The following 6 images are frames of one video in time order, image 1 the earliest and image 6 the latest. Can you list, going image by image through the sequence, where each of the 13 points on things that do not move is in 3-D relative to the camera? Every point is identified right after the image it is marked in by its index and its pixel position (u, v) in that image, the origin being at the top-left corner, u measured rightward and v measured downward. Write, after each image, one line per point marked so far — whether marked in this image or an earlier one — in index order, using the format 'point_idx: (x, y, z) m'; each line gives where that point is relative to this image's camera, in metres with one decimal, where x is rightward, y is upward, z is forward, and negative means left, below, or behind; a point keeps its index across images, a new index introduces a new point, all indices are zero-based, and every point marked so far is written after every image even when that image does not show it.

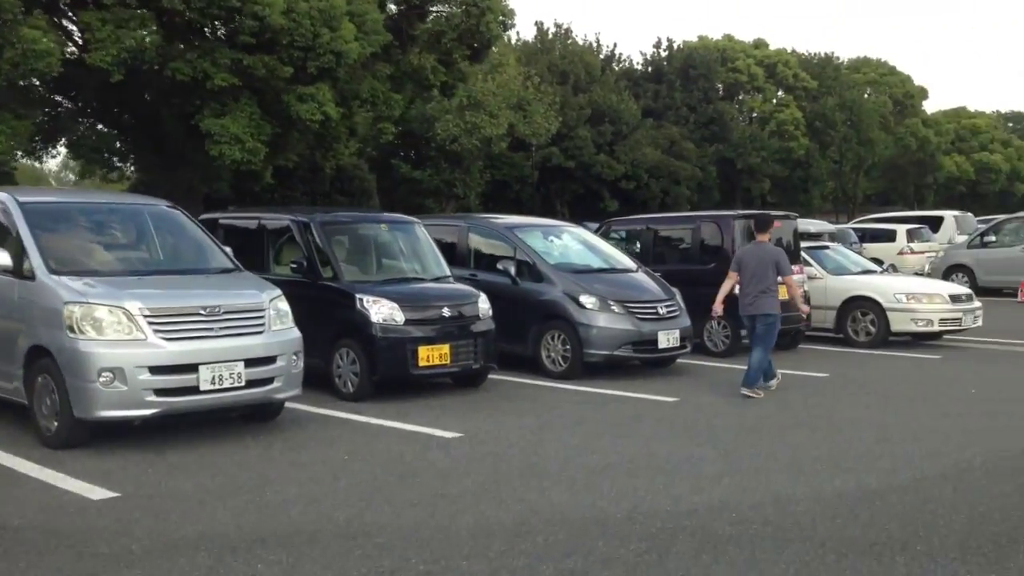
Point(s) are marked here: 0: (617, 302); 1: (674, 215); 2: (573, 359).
0: (+1.1, -0.2, +11.2) m
1: (+2.2, +1.0, +14.2) m
2: (+0.7, -0.8, +11.3) m
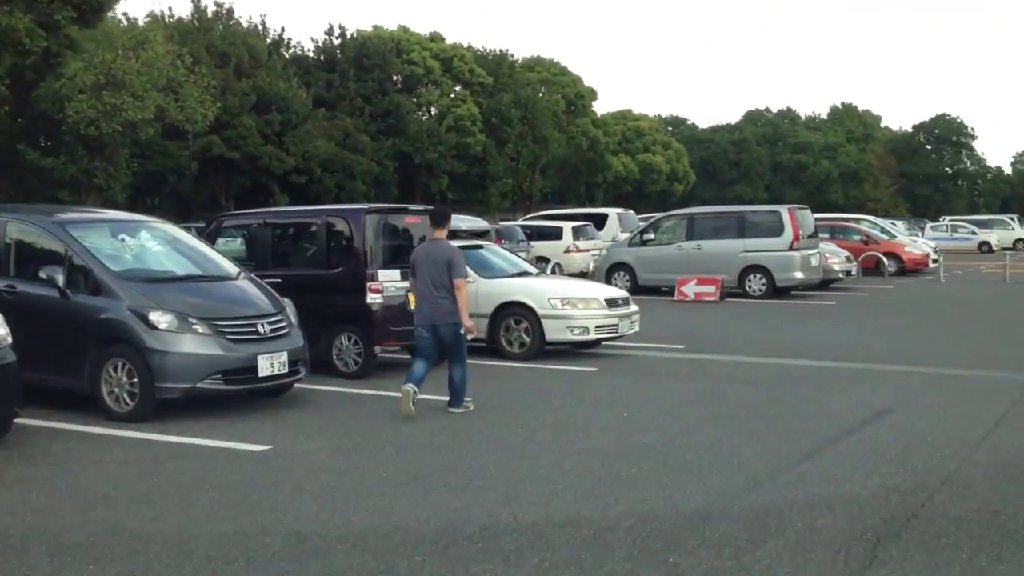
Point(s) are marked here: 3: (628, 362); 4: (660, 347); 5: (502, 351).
0: (-2.7, -0.3, +8.7) m
1: (-2.5, +0.9, +11.8) m
2: (-3.1, -0.9, +8.6) m
3: (+1.5, -1.0, +13.1) m
4: (+2.1, -0.8, +14.4) m
5: (-0.1, -0.8, +13.3) m
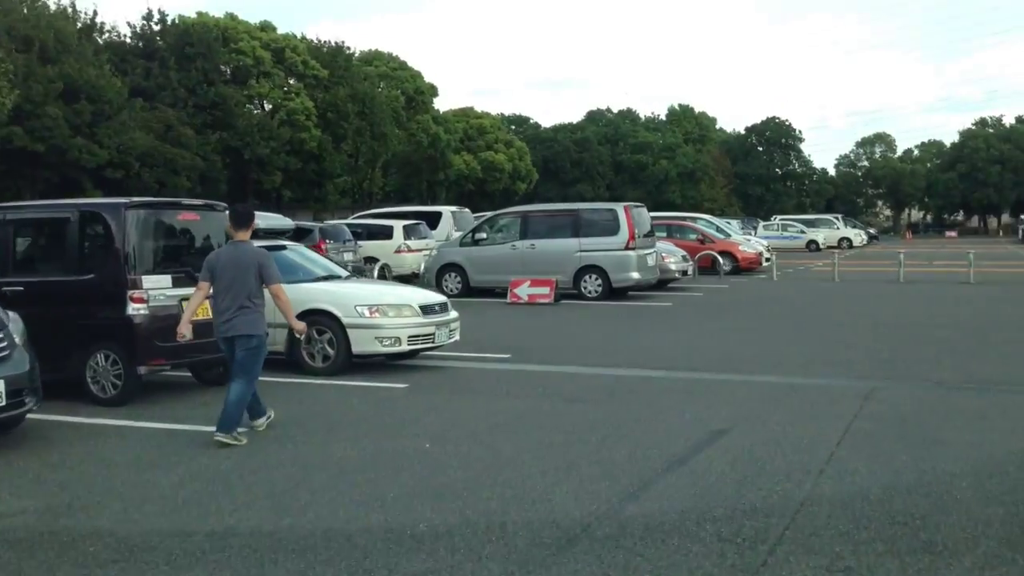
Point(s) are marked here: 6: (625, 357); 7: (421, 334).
0: (-4.2, -0.4, +6.8) m
1: (-4.5, +0.8, +9.9) m
2: (-4.7, -1.0, +6.7) m
3: (-0.7, -1.0, +11.7) m
4: (-0.4, -0.9, +13.1) m
5: (-2.4, -0.9, +11.7) m
6: (+1.5, -0.9, +13.2) m
7: (-1.0, -0.5, +11.8) m
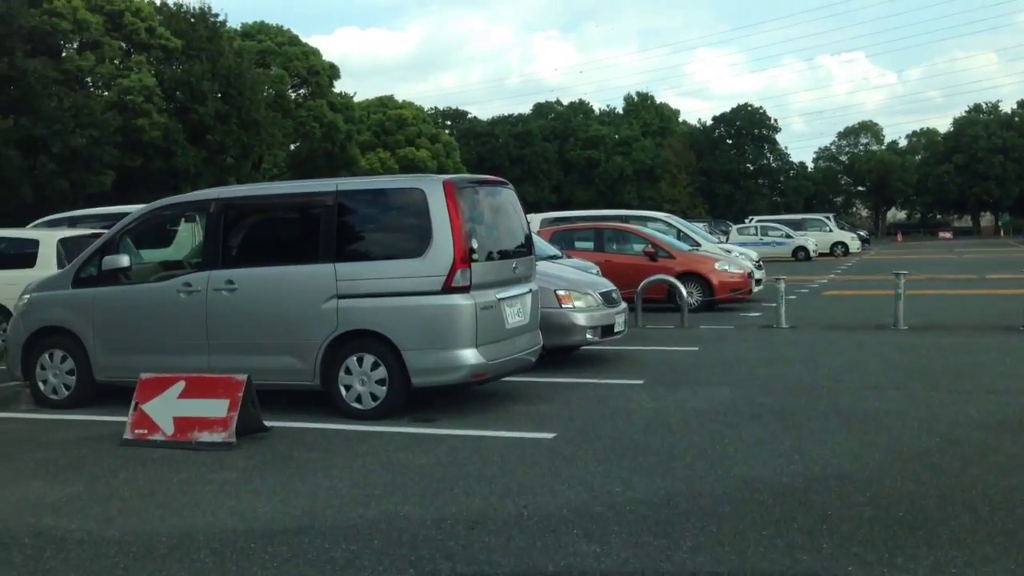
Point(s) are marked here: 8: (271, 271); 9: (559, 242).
0: (-6.7, -1.2, -6.2) m
1: (-7.1, 0.0, -3.1) m
2: (-7.1, -1.8, -6.4) m
3: (-3.3, -1.8, -1.2) m
4: (-3.0, -1.7, +0.2) m
5: (-5.0, -1.7, -1.3) m
6: (-1.2, -1.6, +0.4) m
7: (-3.6, -1.3, -1.1) m
8: (-2.1, +0.2, +8.9) m
9: (+0.9, +0.8, +18.4) m
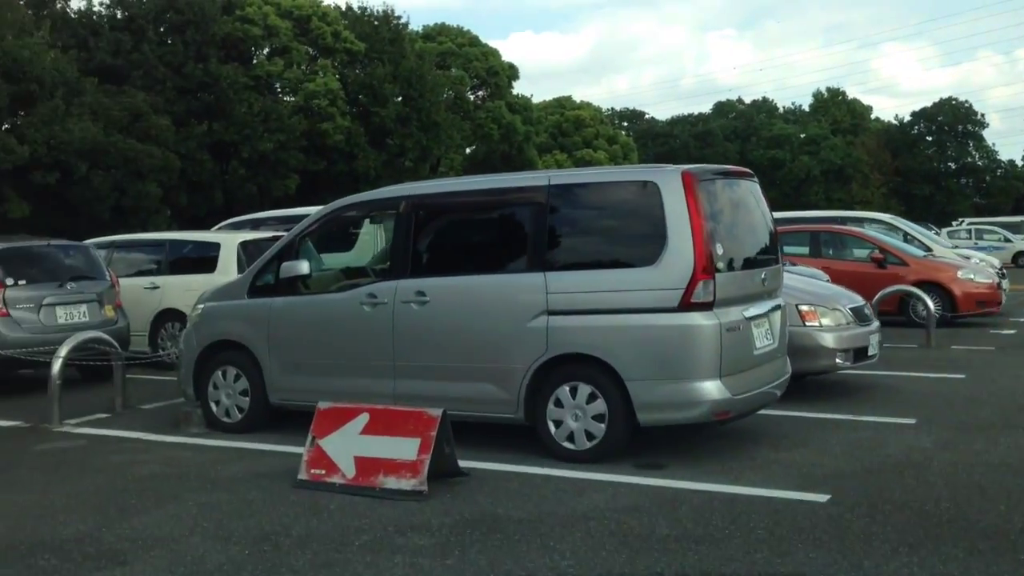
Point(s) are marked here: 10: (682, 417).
0: (-7.3, -1.2, -6.6) m
1: (-7.2, 0.0, -3.5) m
2: (-7.8, -1.8, -6.7) m
3: (-3.2, -1.8, -2.2) m
4: (-2.6, -1.7, -0.9) m
5: (-4.8, -1.7, -2.1) m
6: (-0.8, -1.7, -1.0) m
7: (-3.5, -1.4, -2.1) m
8: (-0.3, +0.1, +7.5) m
9: (+4.2, +0.7, +16.4) m
10: (+1.1, -0.8, +6.8) m
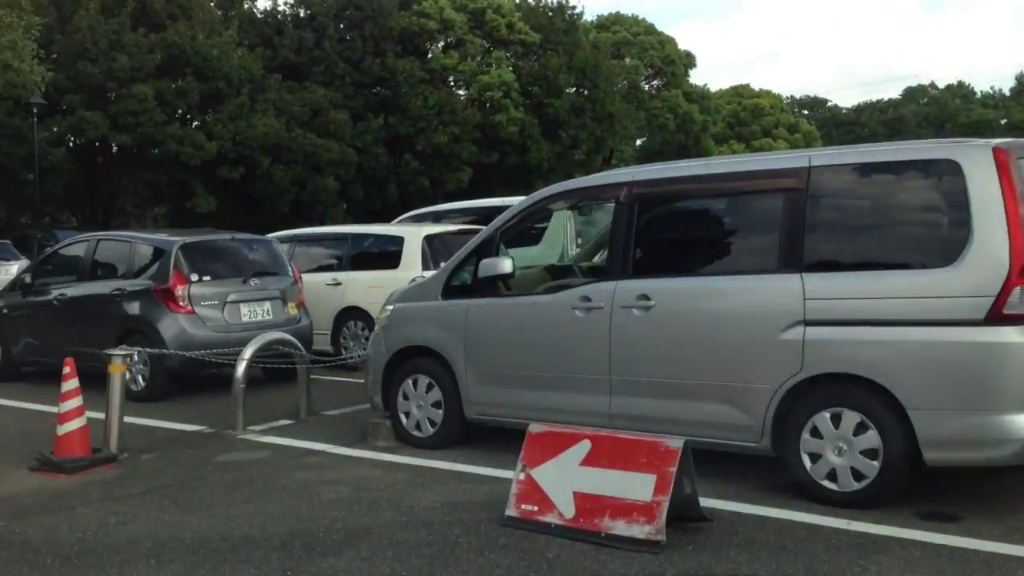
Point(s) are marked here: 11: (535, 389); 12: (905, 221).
0: (-8.0, -1.2, -6.5) m
1: (-7.4, 0.0, -3.4) m
2: (-8.5, -1.9, -6.5) m
3: (-3.2, -1.9, -2.8) m
4: (-2.5, -1.8, -1.6) m
5: (-4.8, -1.8, -2.4) m
6: (-0.7, -1.8, -2.0) m
7: (-3.5, -1.4, -2.7) m
8: (+1.2, 0.0, +6.3) m
9: (+7.0, +0.7, +14.3) m
10: (+2.5, -0.9, +5.4) m
11: (+0.1, -0.7, +7.0) m
12: (+2.2, +0.4, +5.7) m
